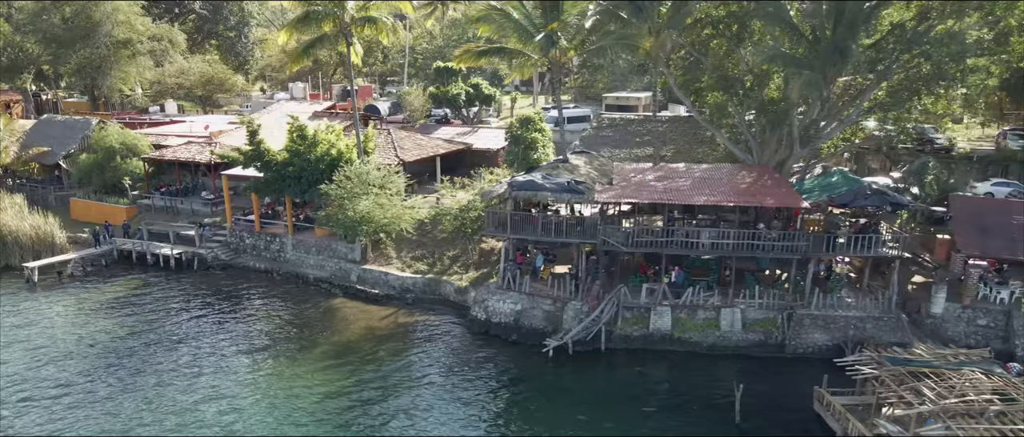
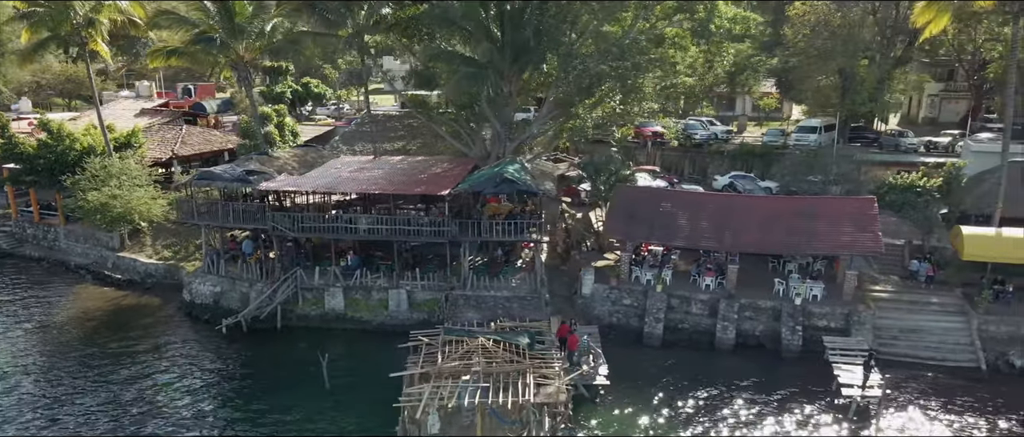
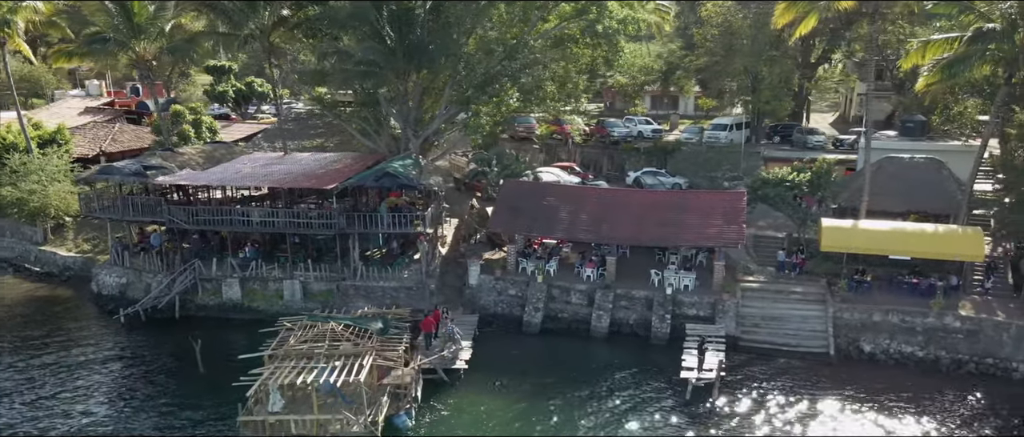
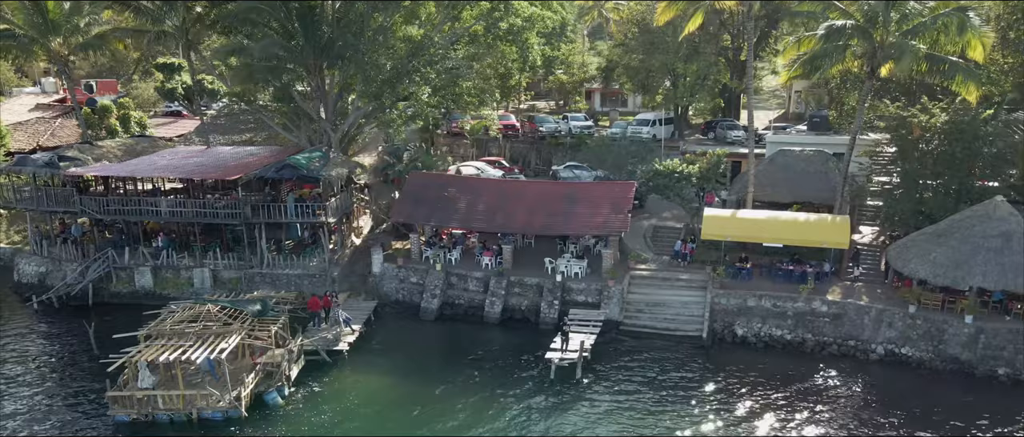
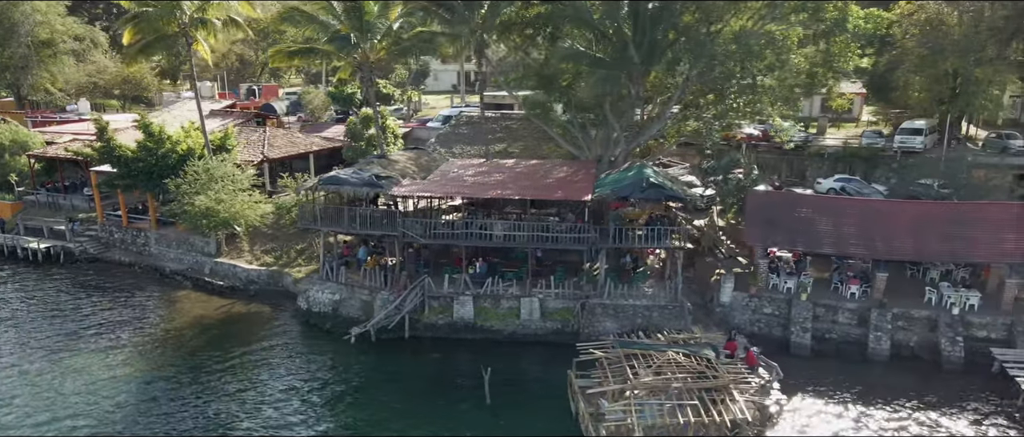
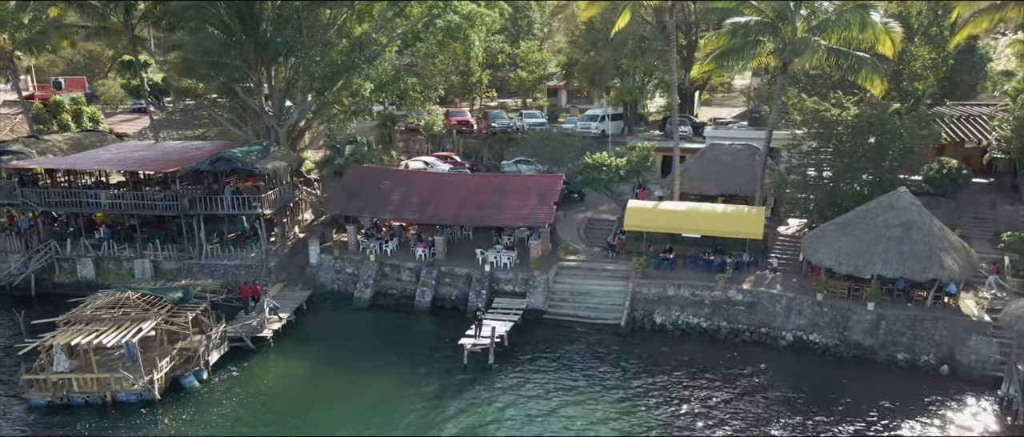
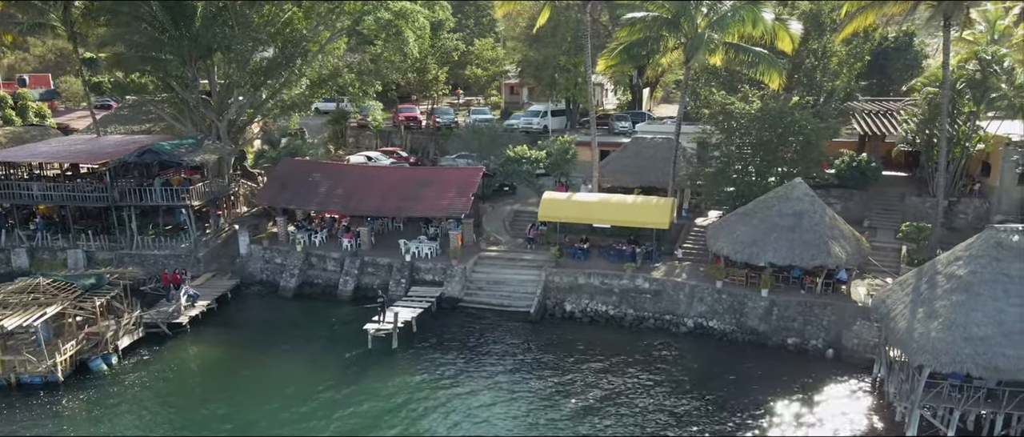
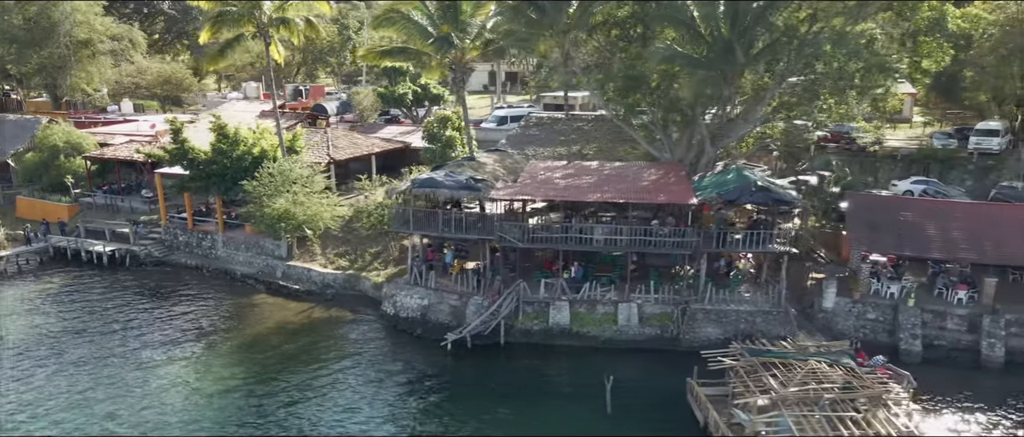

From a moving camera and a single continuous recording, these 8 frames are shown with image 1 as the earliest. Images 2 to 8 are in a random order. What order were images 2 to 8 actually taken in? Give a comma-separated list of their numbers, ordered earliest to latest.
8, 5, 2, 3, 4, 6, 7
